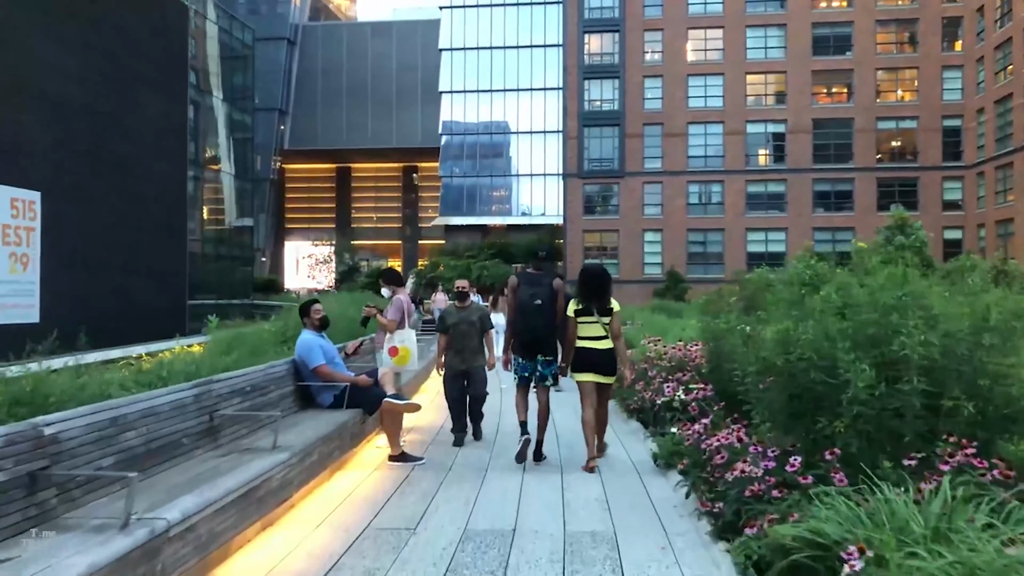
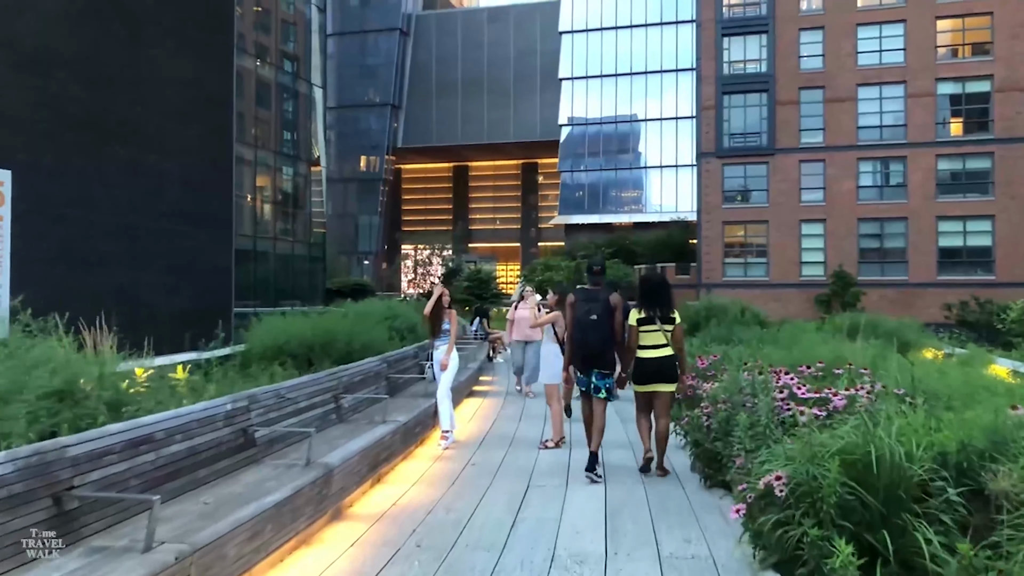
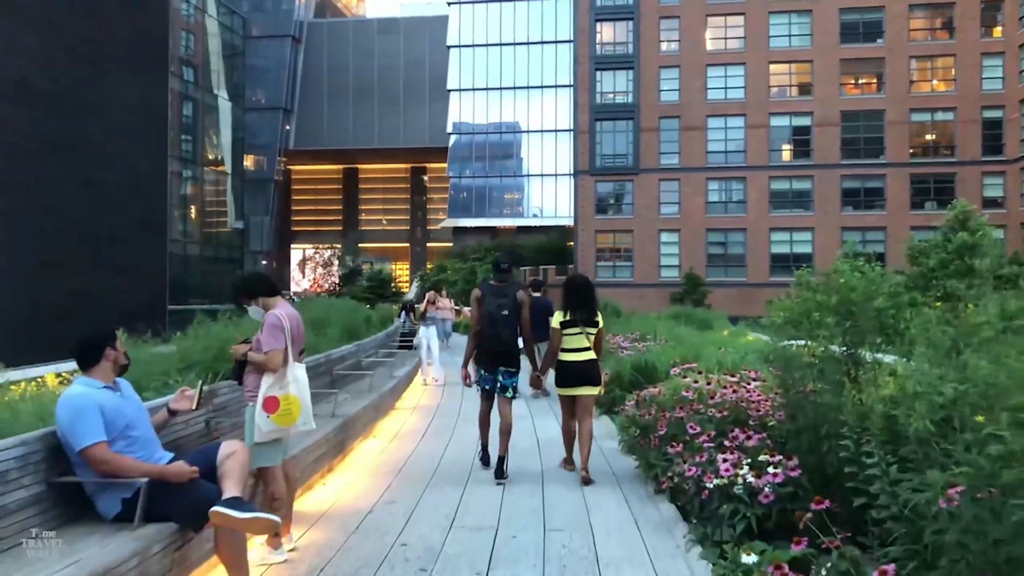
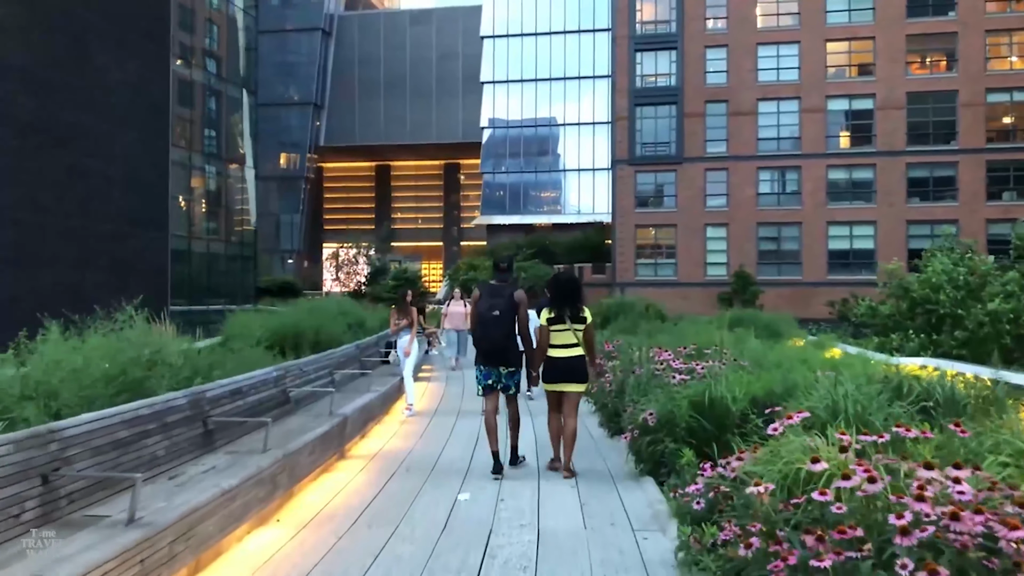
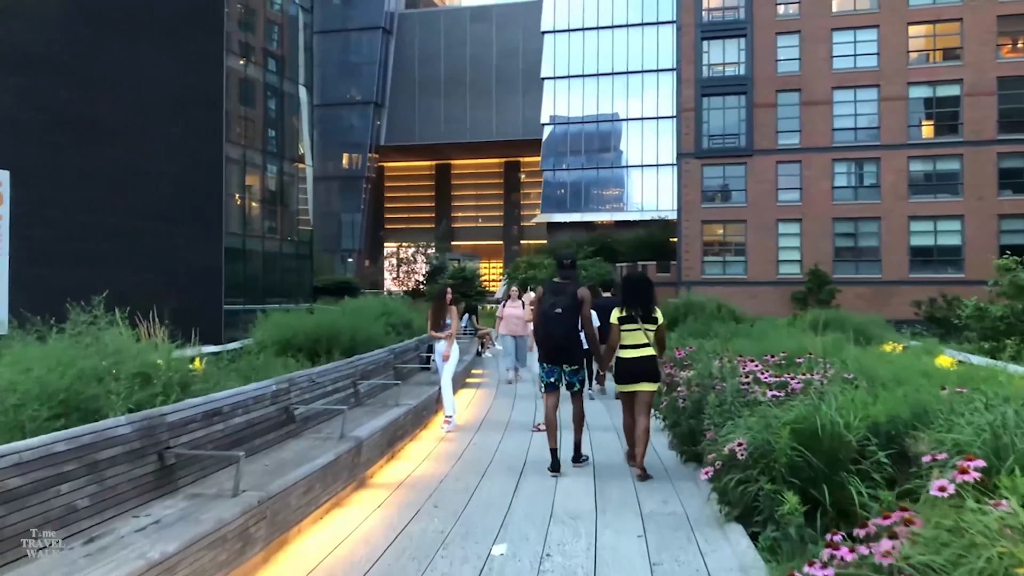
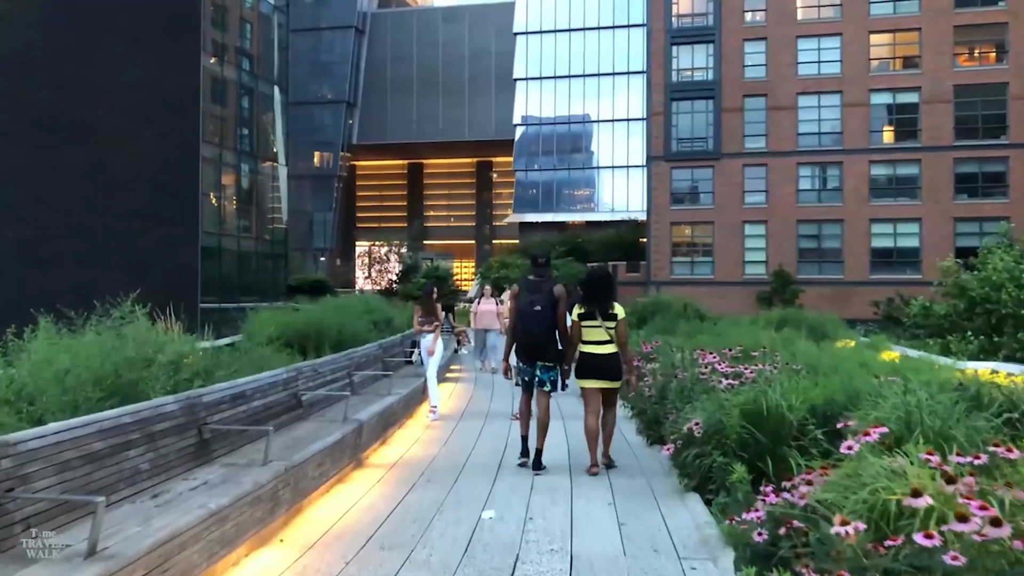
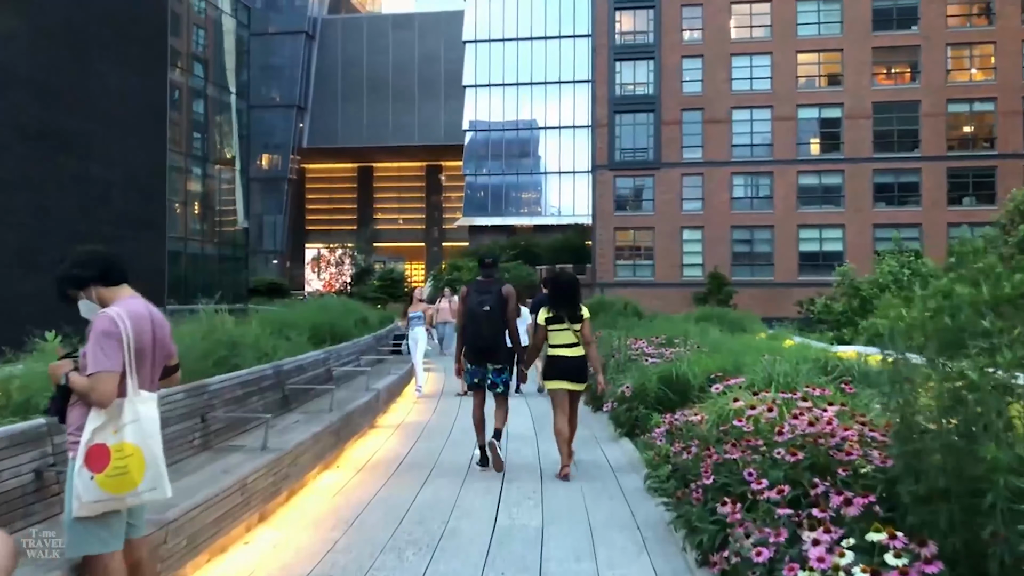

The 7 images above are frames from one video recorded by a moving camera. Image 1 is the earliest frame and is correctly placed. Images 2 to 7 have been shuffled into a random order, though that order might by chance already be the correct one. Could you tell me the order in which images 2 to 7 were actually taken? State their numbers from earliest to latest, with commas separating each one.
3, 7, 4, 6, 5, 2
